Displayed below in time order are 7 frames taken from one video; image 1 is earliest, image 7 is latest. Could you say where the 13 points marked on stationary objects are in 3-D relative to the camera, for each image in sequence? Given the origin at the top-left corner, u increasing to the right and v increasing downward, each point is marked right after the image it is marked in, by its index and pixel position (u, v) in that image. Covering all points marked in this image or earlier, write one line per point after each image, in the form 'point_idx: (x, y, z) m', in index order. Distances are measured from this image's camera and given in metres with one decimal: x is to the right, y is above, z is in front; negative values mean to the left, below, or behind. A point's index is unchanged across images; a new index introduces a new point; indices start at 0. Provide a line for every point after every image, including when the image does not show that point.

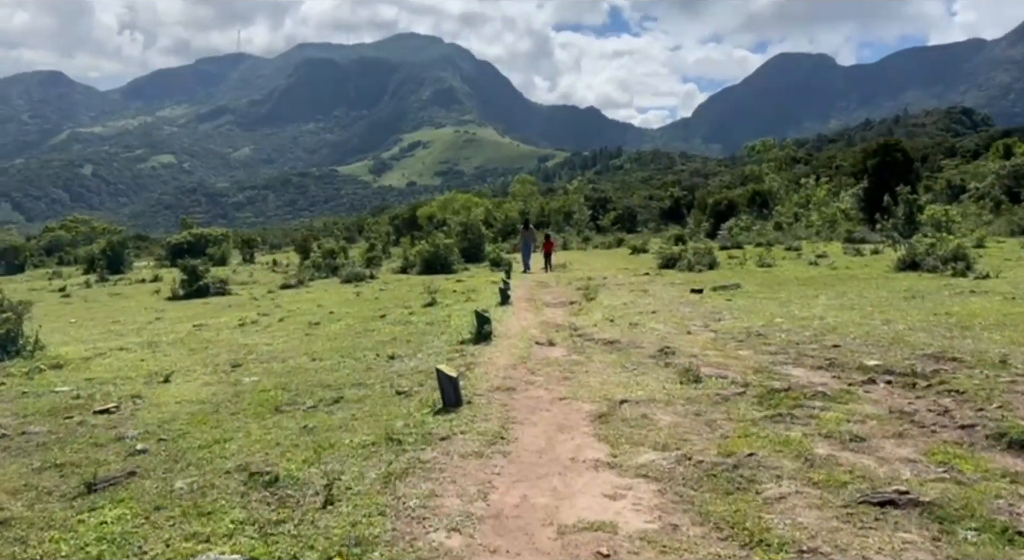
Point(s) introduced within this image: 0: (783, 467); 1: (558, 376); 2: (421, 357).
0: (+2.9, -2.0, +8.5) m
1: (+0.8, -1.6, +13.8) m
2: (-1.8, -1.6, +16.3) m
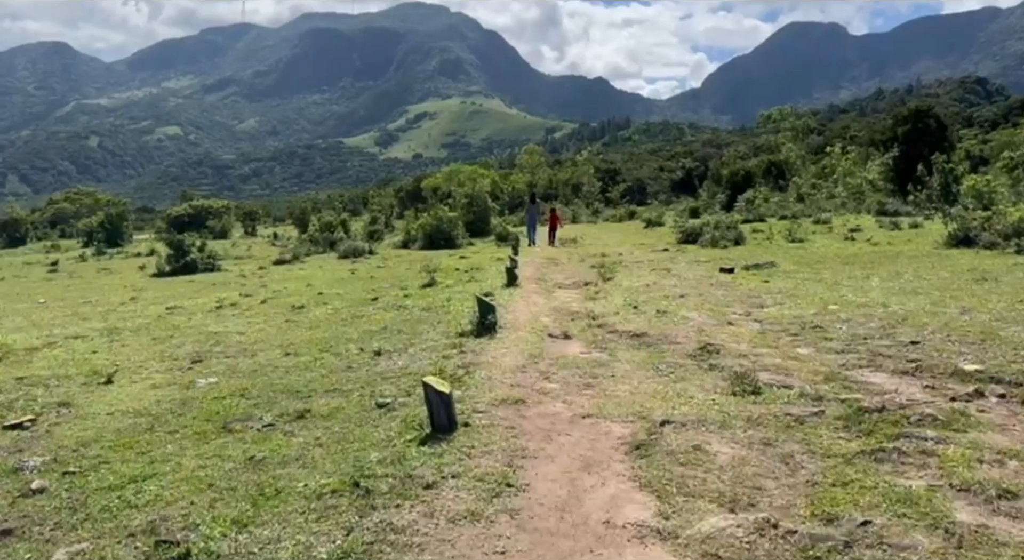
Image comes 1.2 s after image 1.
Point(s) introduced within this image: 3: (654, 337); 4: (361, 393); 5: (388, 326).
0: (+2.9, -1.9, +5.9) m
1: (+0.9, -1.4, +11.1) m
2: (-1.7, -1.2, +13.6) m
3: (+2.4, -1.0, +13.9) m
4: (-2.1, -1.6, +11.1) m
5: (-2.6, -0.9, +16.8) m
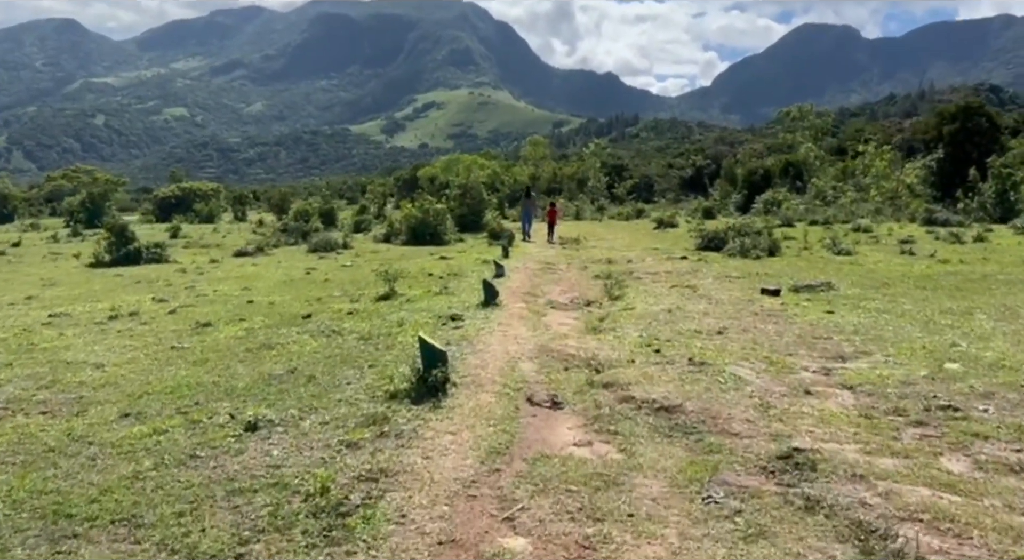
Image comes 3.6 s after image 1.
0: (+2.4, -2.5, +0.7) m
1: (+0.4, -1.9, +6.0) m
2: (-2.2, -1.6, +8.5) m
3: (+2.0, -1.5, +8.7) m
4: (-2.6, -1.9, +6.0) m
5: (-3.1, -1.2, +11.6) m
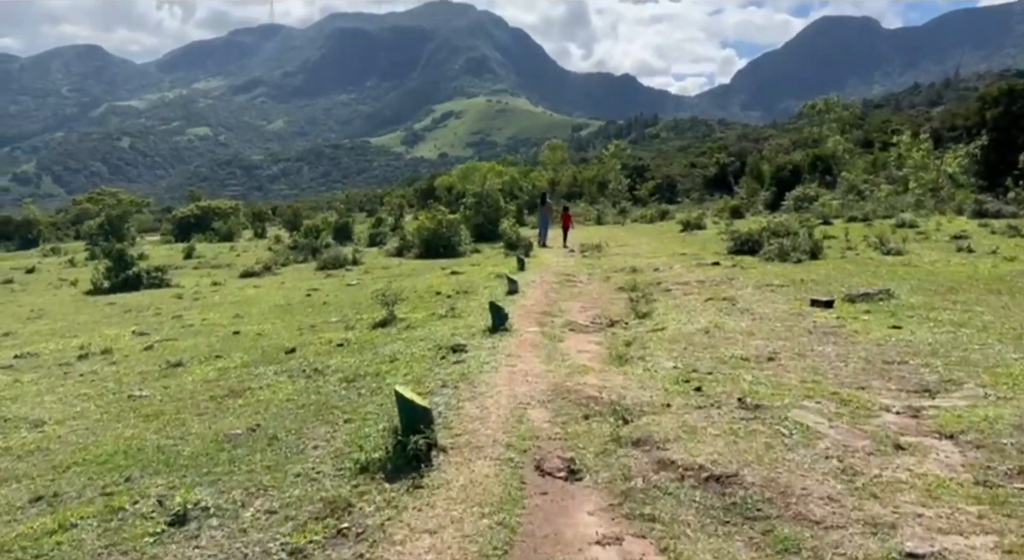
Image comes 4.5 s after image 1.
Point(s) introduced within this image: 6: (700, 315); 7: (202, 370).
0: (+2.2, -2.7, -1.5) m
1: (+0.4, -2.2, +3.9) m
2: (-2.2, -2.0, +6.5) m
3: (+2.0, -1.7, +6.6) m
4: (-2.6, -2.3, +4.0) m
5: (-3.0, -1.7, +9.6) m
6: (+3.5, -0.7, +15.0) m
7: (-5.1, -1.5, +13.3) m
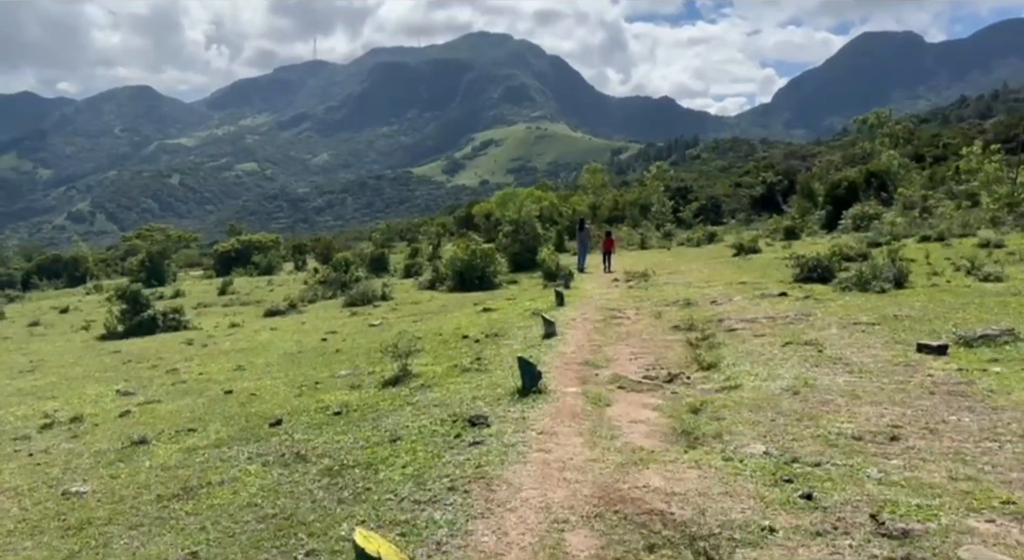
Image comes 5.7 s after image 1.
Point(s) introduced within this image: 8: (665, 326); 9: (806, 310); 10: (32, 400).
0: (+1.9, -2.9, -4.3) m
1: (+0.3, -2.5, +1.1) m
2: (-2.0, -2.5, +3.9) m
3: (+2.1, -2.2, +3.8) m
4: (-2.6, -2.8, +1.4) m
5: (-2.7, -2.3, +7.1) m
6: (+4.0, -1.3, +12.1) m
7: (-4.6, -2.3, +10.8) m
8: (+3.5, -1.0, +18.4) m
9: (+6.5, -0.6, +18.0) m
10: (-9.7, -2.4, +16.6) m
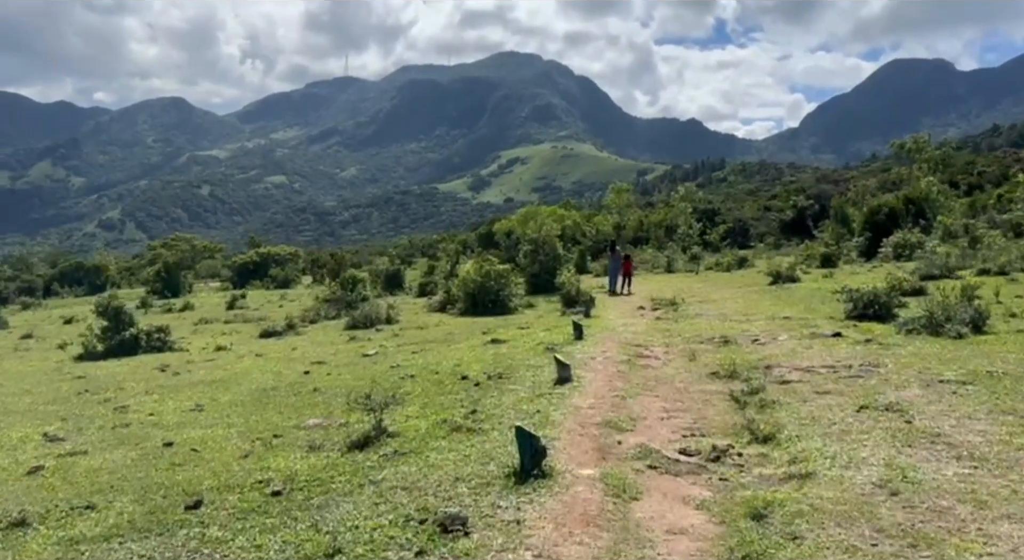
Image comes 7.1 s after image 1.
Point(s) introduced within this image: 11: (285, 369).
0: (+1.4, -3.0, -7.2) m
1: (0.0, -2.8, -1.7) m
2: (-2.3, -2.8, +1.1) m
3: (+1.8, -2.5, +0.9) m
4: (-3.0, -2.9, -1.4) m
5: (-2.9, -2.6, +4.3) m
6: (+4.0, -1.9, +9.2) m
7: (-4.7, -2.6, +8.1) m
8: (+3.7, -1.8, +15.5) m
9: (+6.7, -1.4, +15.0) m
10: (-9.7, -2.8, +14.0) m
11: (-5.6, -2.2, +20.0) m
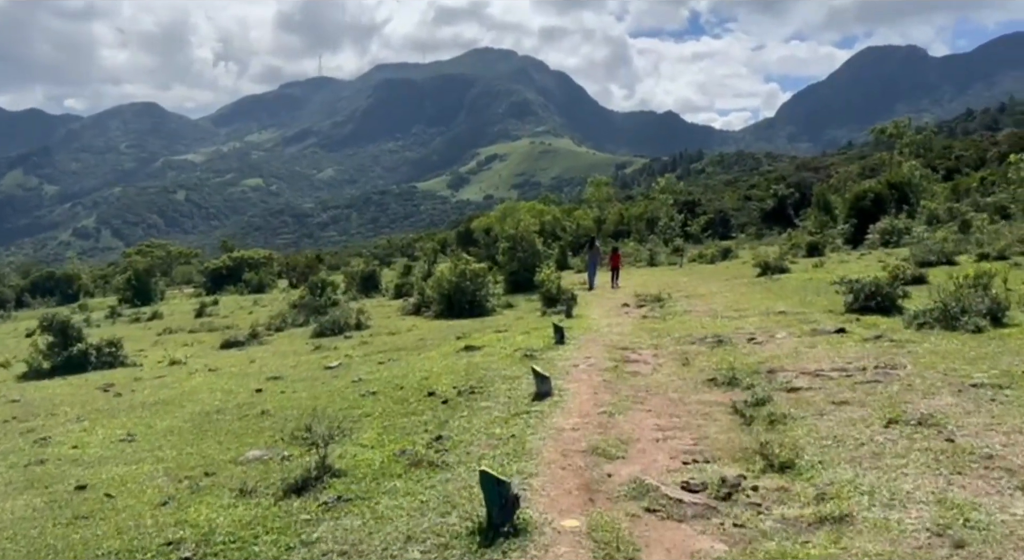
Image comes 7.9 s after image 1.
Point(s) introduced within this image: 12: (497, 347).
0: (+1.5, -3.1, -8.9) m
1: (-0.1, -2.9, -3.4) m
2: (-2.4, -2.9, -0.7) m
3: (+1.7, -2.5, -0.8) m
4: (-3.1, -3.1, -3.2) m
5: (-3.0, -2.8, +2.5) m
6: (+3.7, -1.8, +7.5) m
7: (-5.0, -2.8, +6.3) m
8: (+3.2, -1.7, +13.9) m
9: (+6.2, -1.3, +13.4) m
10: (-10.0, -3.1, +12.1) m
11: (-6.1, -2.4, +18.2) m
12: (-0.3, -1.6, +19.1) m
